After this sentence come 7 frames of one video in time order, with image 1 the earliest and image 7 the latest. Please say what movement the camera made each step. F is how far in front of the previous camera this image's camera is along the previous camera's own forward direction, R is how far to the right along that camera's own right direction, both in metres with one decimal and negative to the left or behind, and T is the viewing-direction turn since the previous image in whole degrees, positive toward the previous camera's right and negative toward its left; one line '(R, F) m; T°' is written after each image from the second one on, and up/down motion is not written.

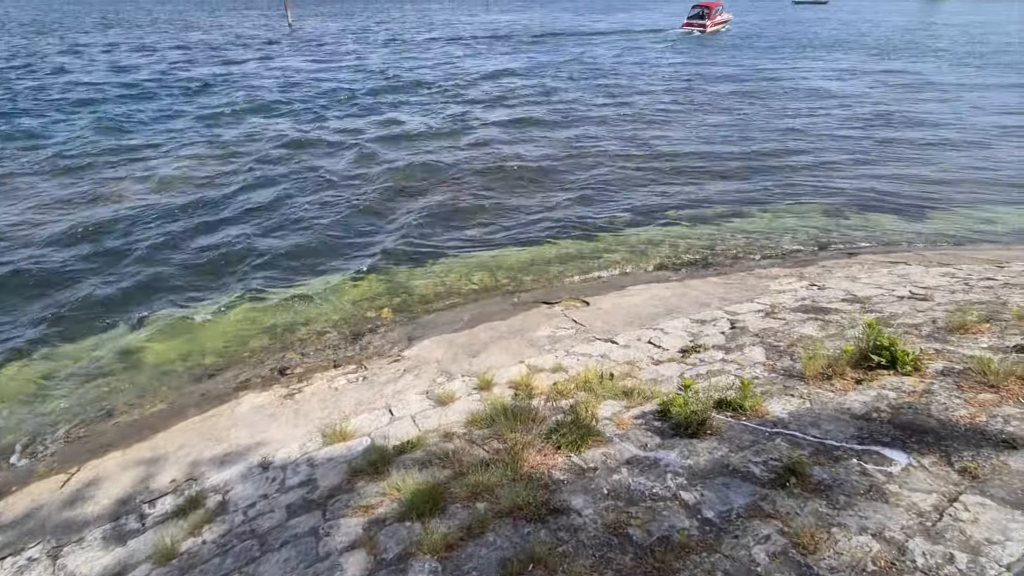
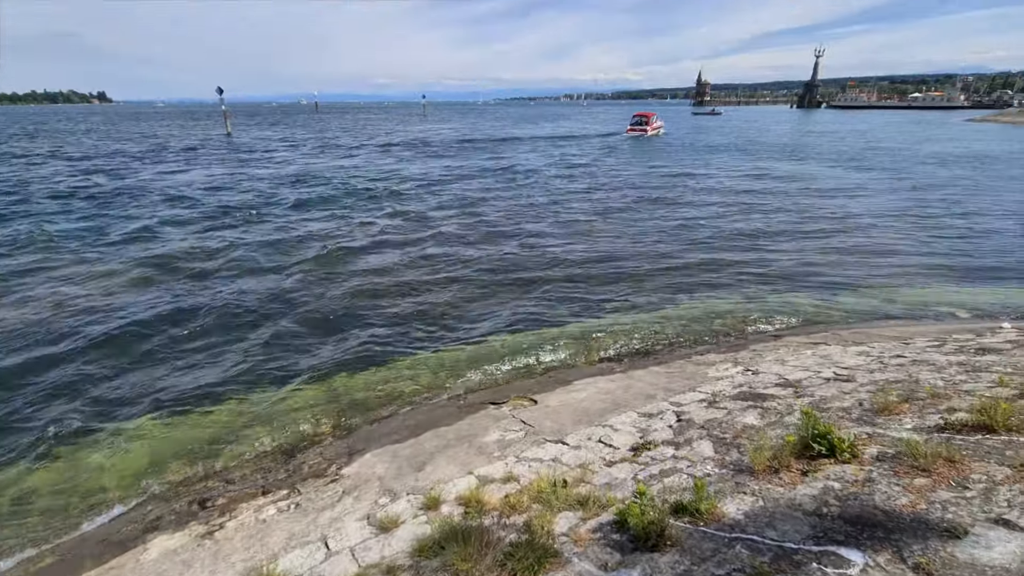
(0.0, 0.0) m; +7°
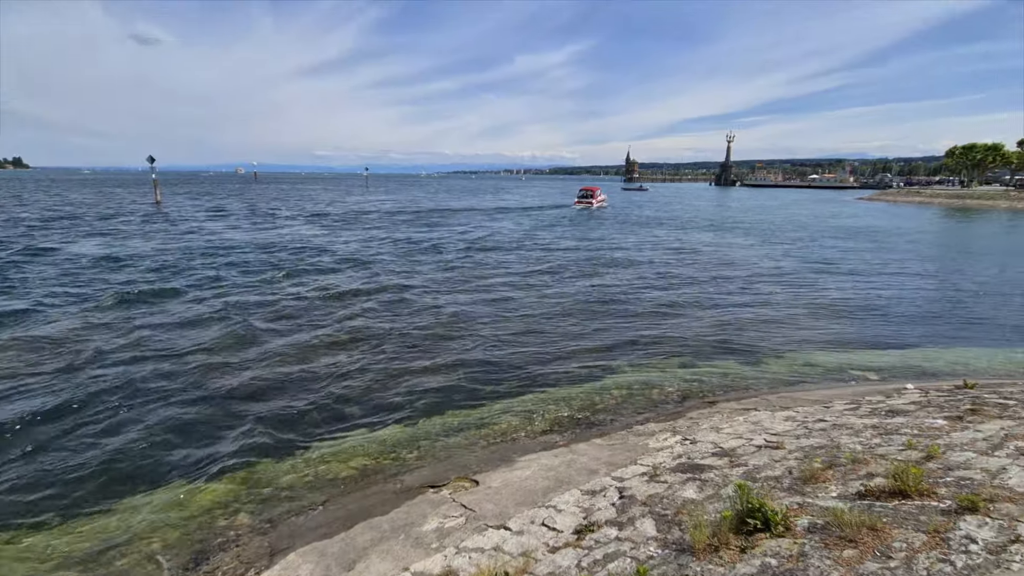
(+0.1, 0.0) m; +7°
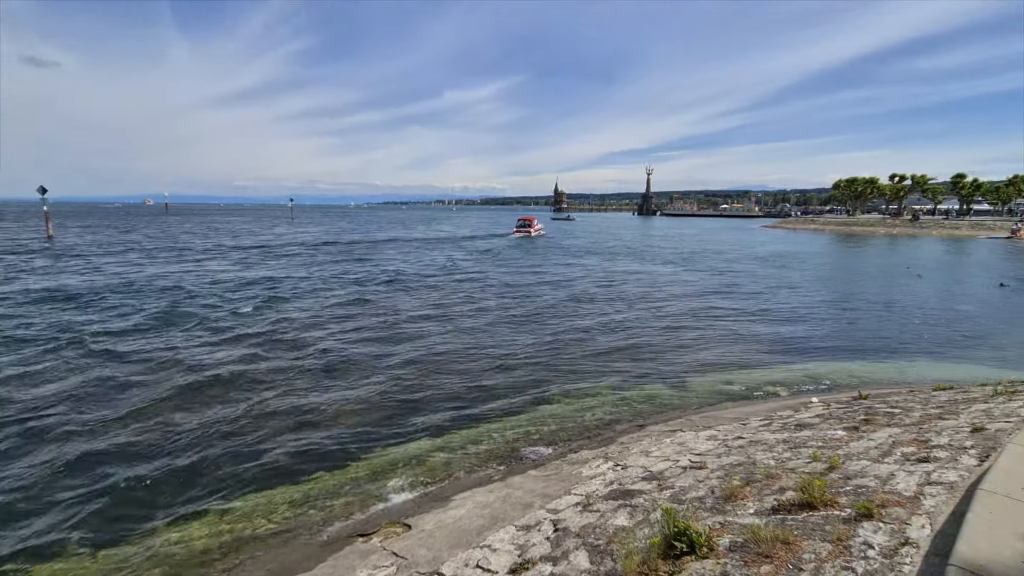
(+0.1, 0.0) m; +8°
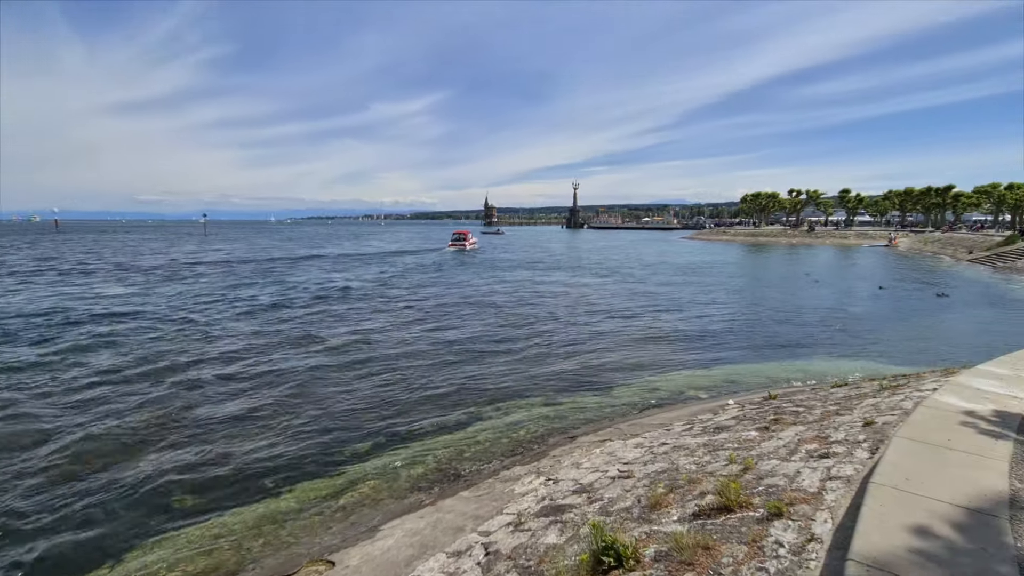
(+0.1, +0.1) m; +8°
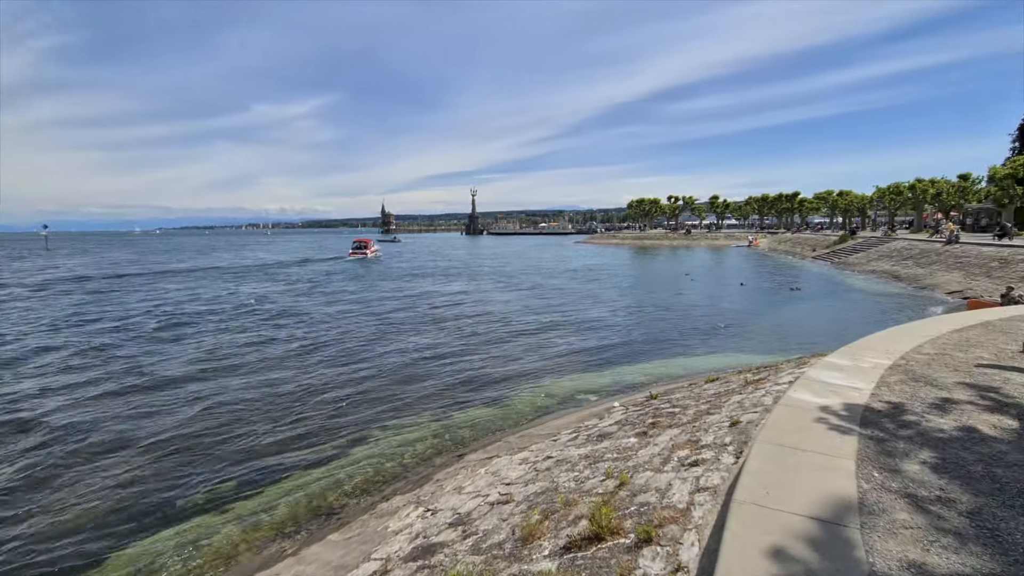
(+0.5, +0.5) m; +11°
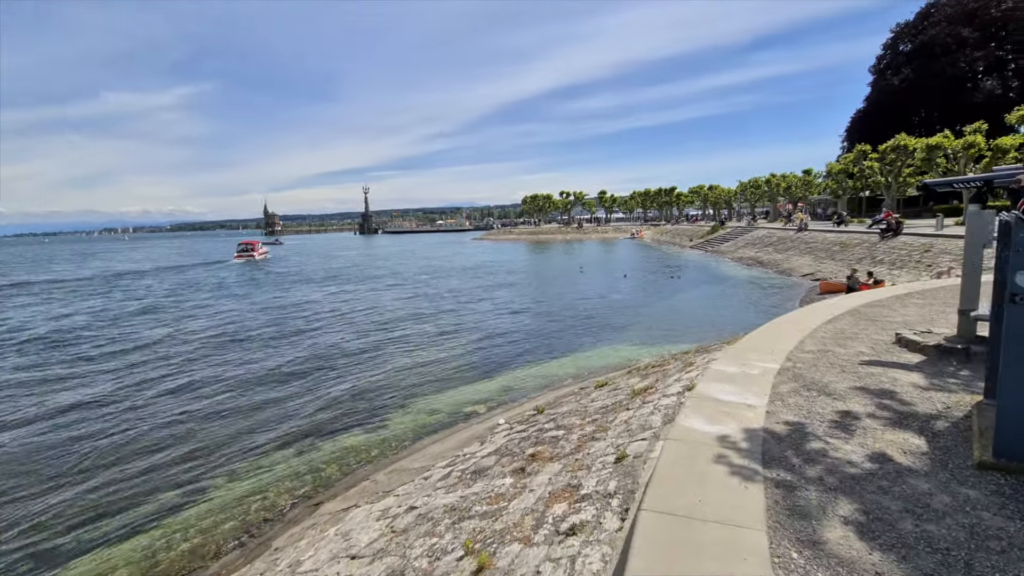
(+0.7, +1.2) m; +11°
